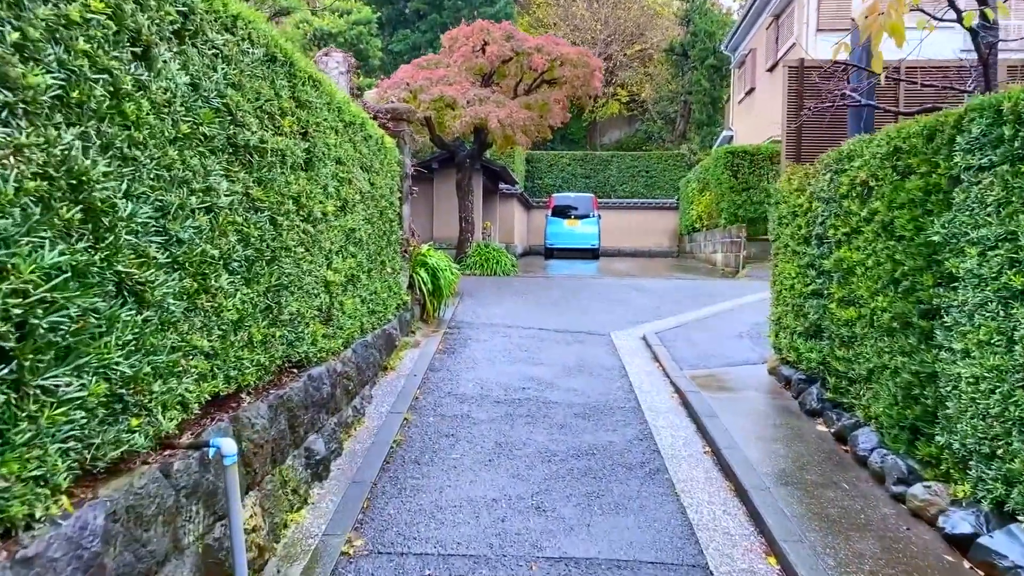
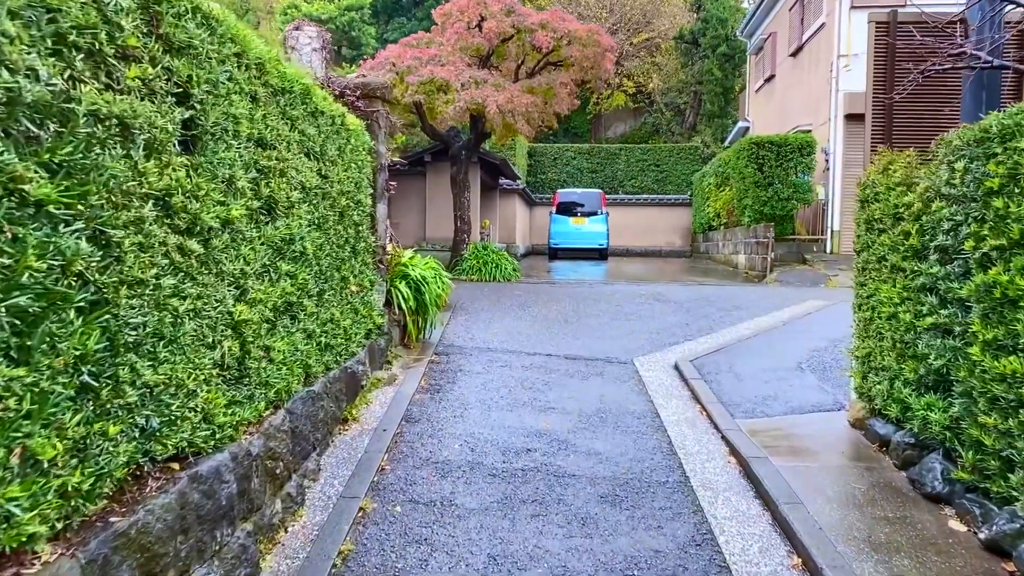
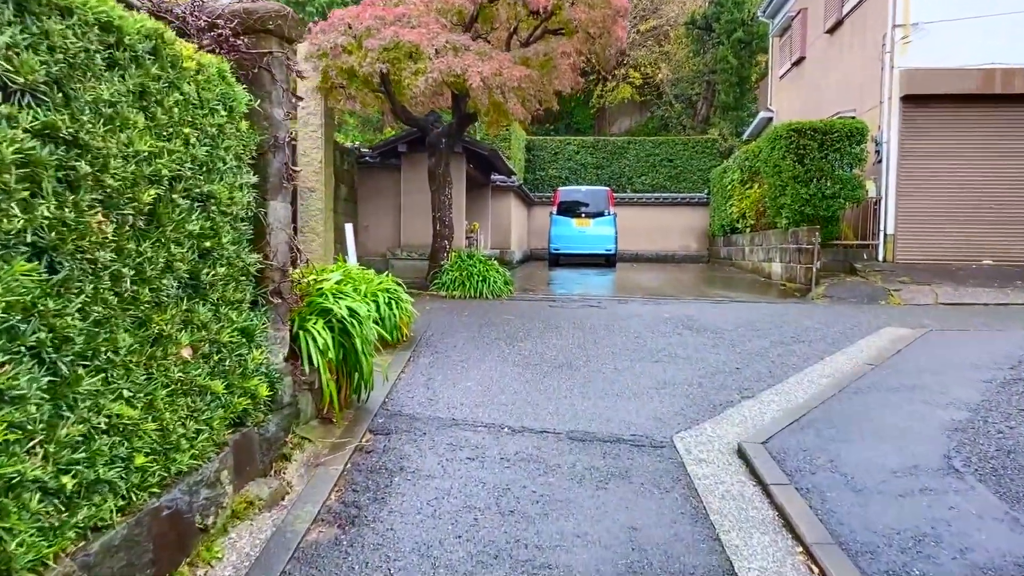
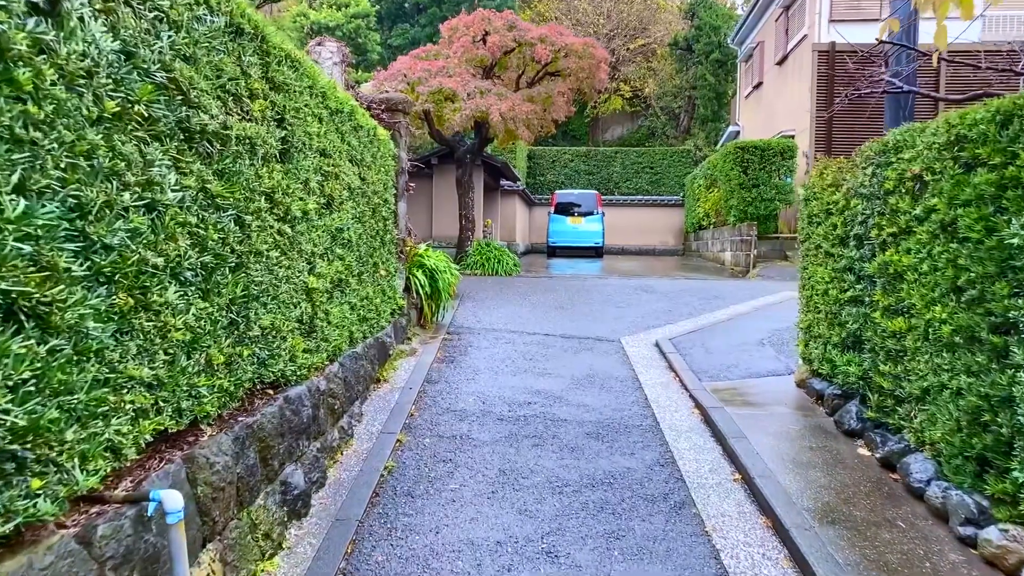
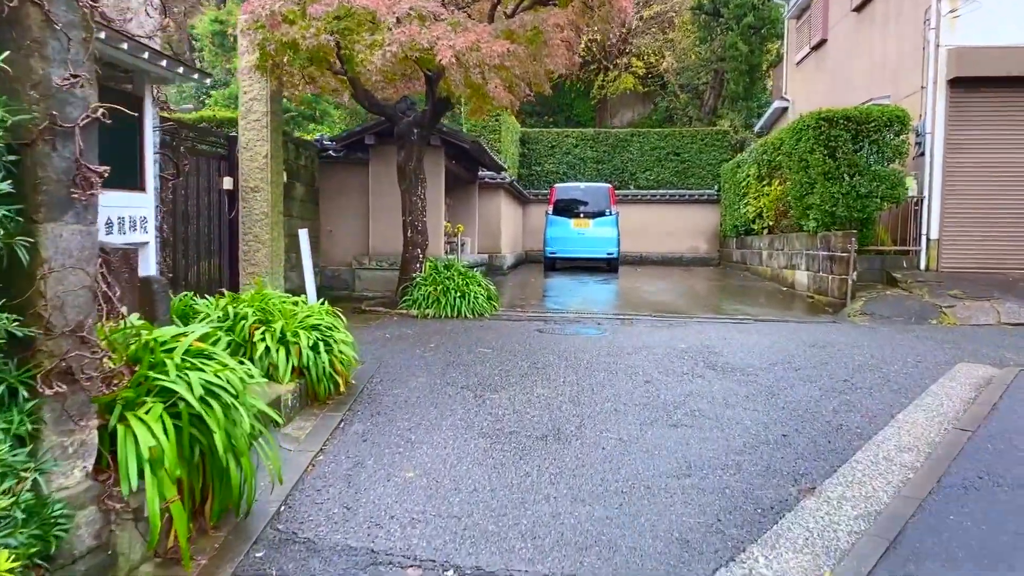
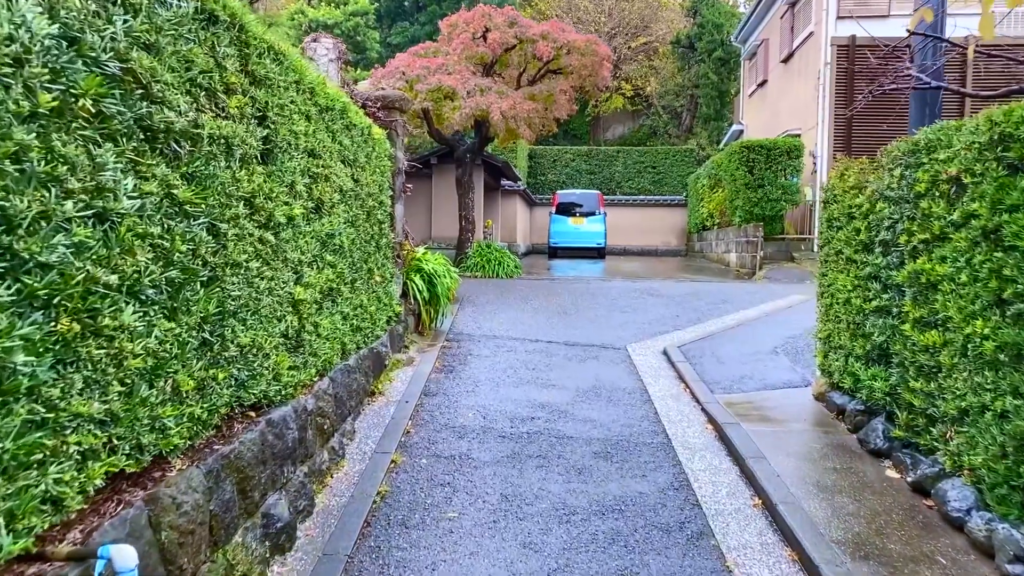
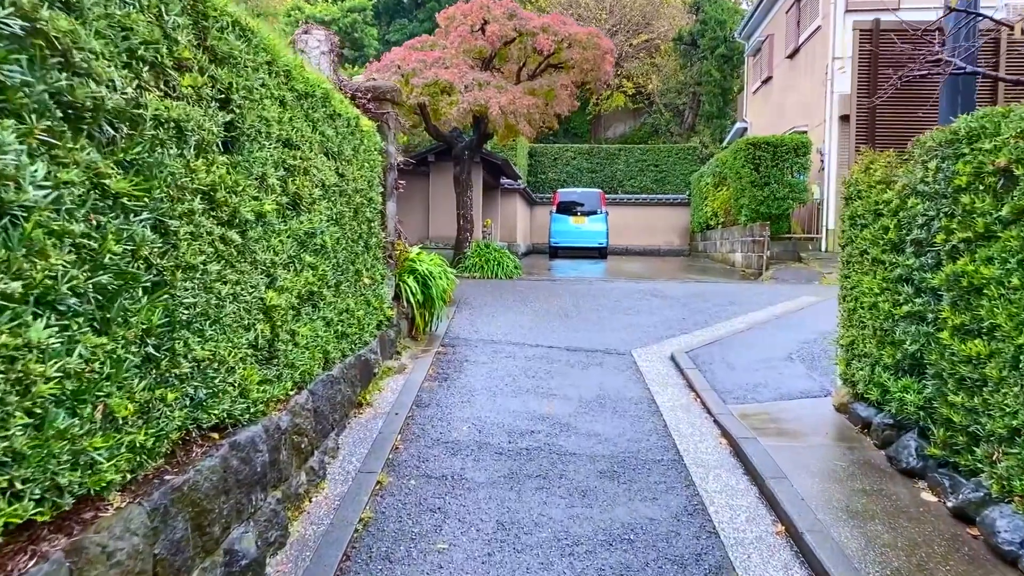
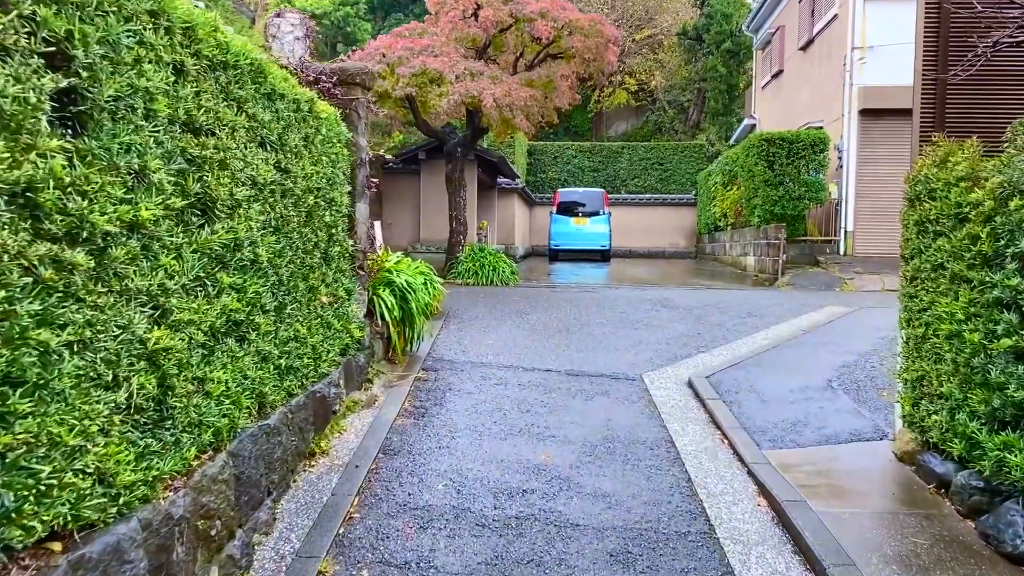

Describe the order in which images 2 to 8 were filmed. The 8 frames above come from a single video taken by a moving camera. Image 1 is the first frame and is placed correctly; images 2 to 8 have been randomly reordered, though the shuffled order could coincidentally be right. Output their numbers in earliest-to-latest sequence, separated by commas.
4, 6, 7, 2, 8, 3, 5
